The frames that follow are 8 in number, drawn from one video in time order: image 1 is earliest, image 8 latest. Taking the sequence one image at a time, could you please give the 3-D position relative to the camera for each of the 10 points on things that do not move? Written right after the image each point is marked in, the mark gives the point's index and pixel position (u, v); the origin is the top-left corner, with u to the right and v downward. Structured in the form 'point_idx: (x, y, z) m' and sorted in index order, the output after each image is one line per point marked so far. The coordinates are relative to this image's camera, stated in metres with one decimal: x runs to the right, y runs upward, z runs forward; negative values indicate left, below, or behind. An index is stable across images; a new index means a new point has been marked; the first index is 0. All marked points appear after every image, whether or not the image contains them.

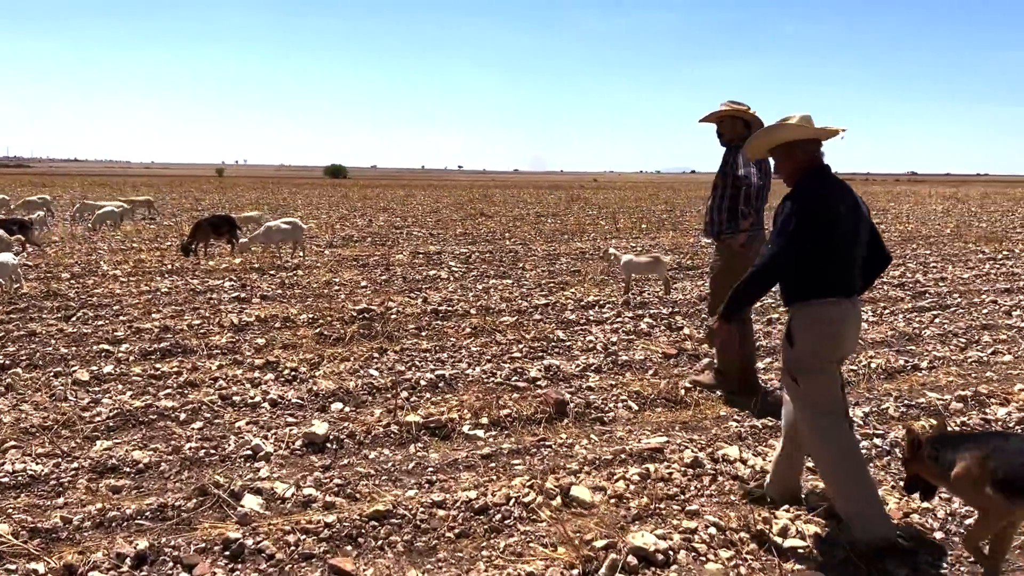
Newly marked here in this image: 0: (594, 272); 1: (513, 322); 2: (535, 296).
0: (+1.4, +0.2, +15.2) m
1: (0.0, -0.4, +10.2) m
2: (+0.3, -0.1, +12.5) m
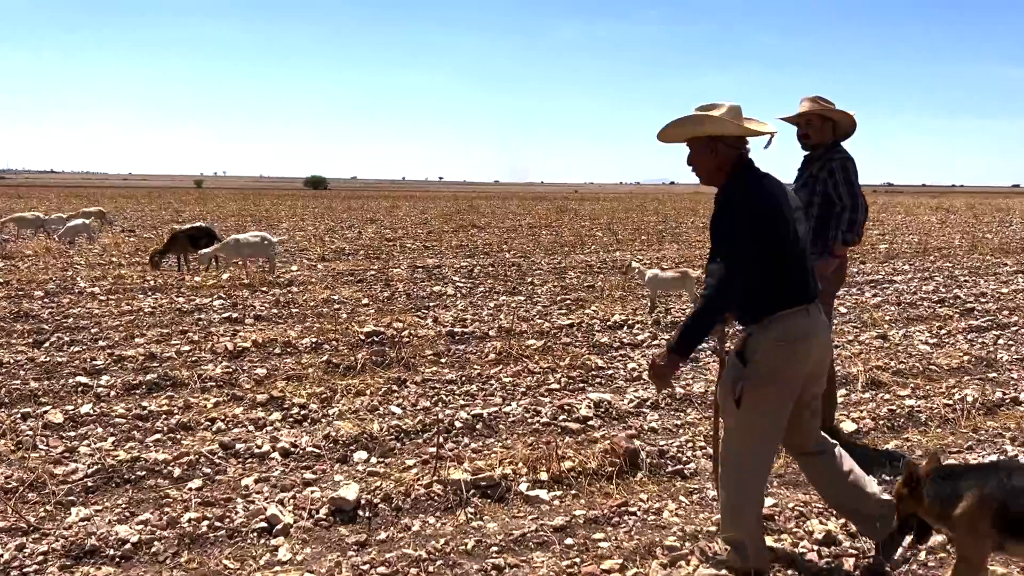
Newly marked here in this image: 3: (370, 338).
0: (+1.5, 0.0, +14.3) m
1: (+0.3, -0.6, +9.1) m
2: (+0.5, -0.3, +11.5) m
3: (-1.5, -0.5, +9.5) m
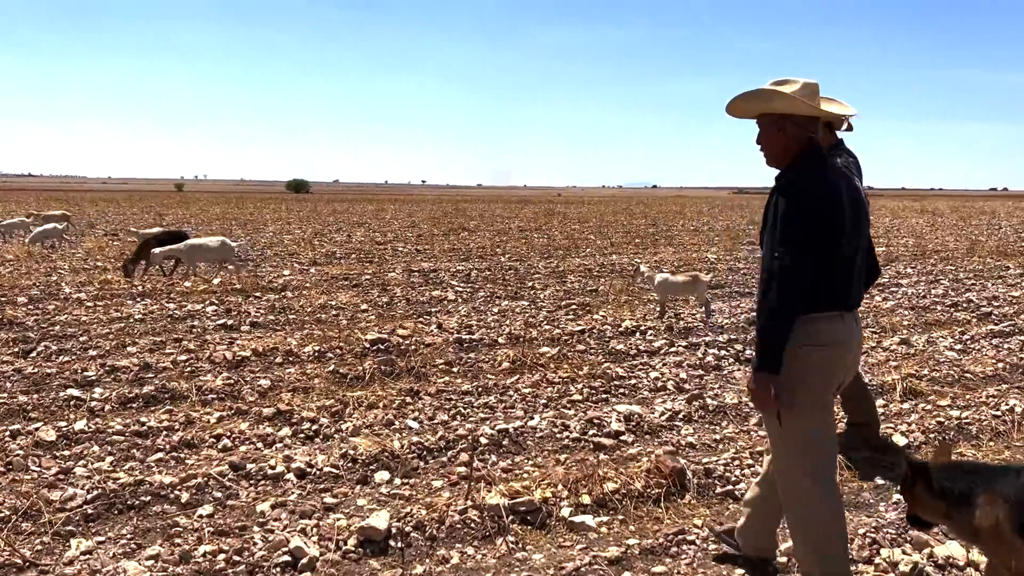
0: (+1.6, -0.1, +13.9) m
1: (+0.4, -0.6, +8.8) m
2: (+0.6, -0.4, +11.1) m
3: (-1.3, -0.6, +9.1) m
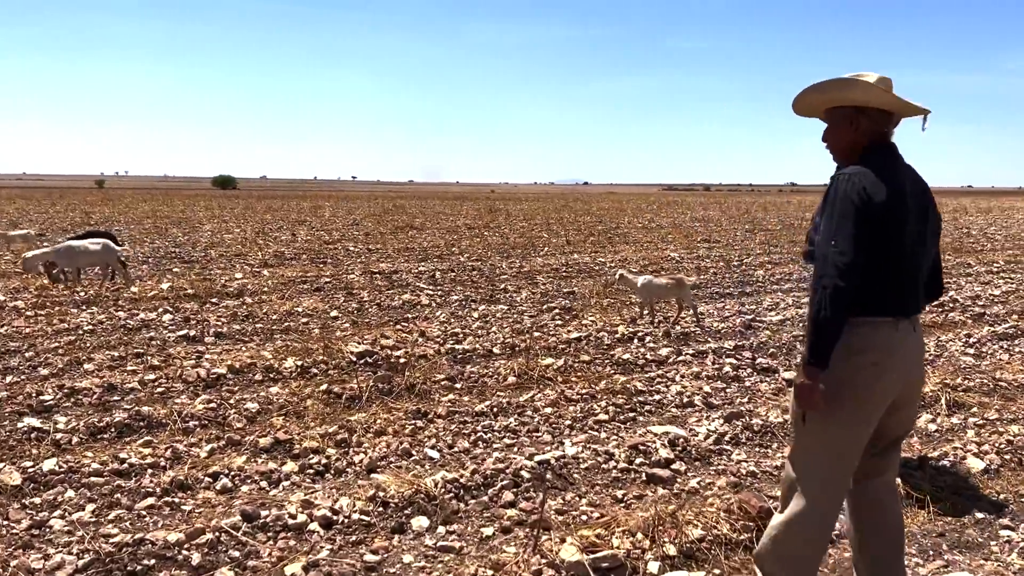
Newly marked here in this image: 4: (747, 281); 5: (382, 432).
0: (+1.2, -0.1, +13.4) m
1: (+0.4, -0.7, +8.1) m
2: (+0.4, -0.4, +10.5) m
3: (-1.4, -0.7, +8.3) m
4: (+4.1, +0.1, +15.9) m
5: (-0.9, -0.9, +6.0) m
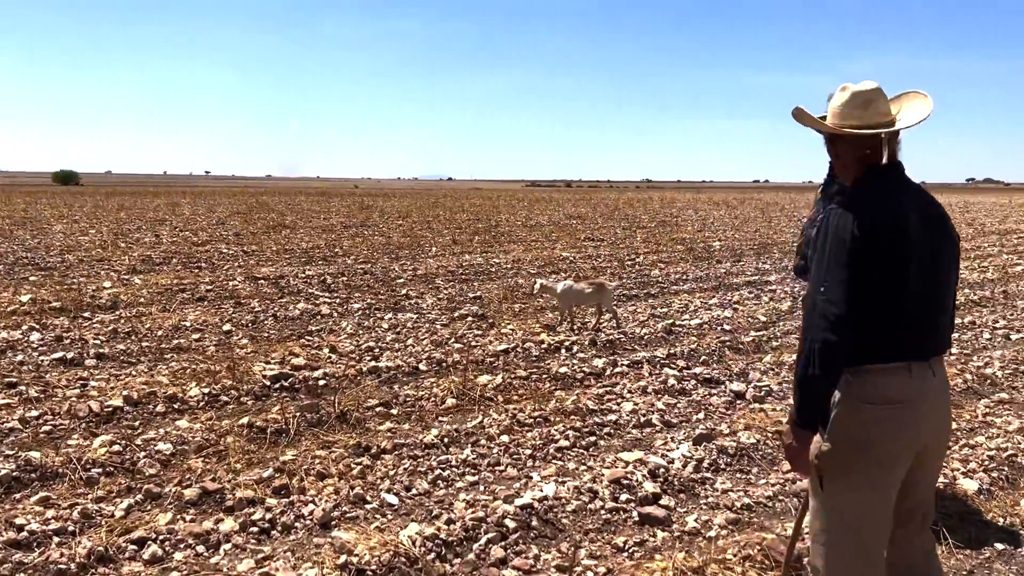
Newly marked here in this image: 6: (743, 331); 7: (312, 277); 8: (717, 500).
0: (-0.2, -0.2, +12.9) m
1: (-0.1, -0.8, +7.6) m
2: (-0.5, -0.5, +10.0) m
3: (-1.9, -0.8, +7.5) m
4: (+2.3, +0.1, +15.8) m
5: (-1.1, -1.1, +5.3) m
6: (+2.6, -0.5, +10.3) m
7: (-3.6, +0.2, +16.2) m
8: (+1.1, -1.1, +4.9) m
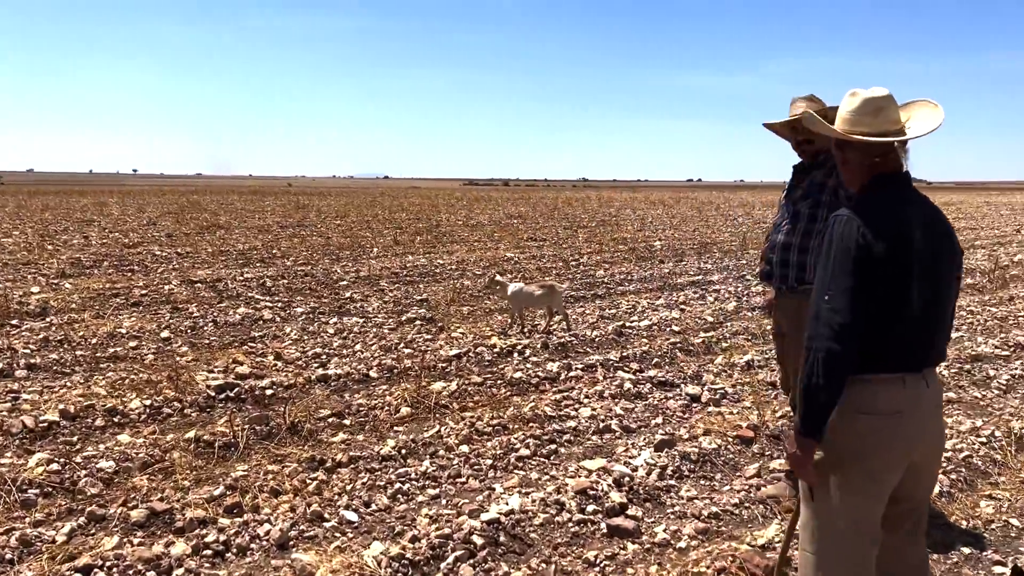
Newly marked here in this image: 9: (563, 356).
0: (-0.9, -0.2, +12.7) m
1: (-0.5, -0.8, +7.5) m
2: (-1.0, -0.6, +9.8) m
3: (-2.3, -0.8, +7.3) m
4: (+1.4, +0.1, +15.8) m
5: (-1.3, -1.1, +5.1) m
6: (+2.0, -0.5, +10.4) m
7: (-4.5, +0.1, +15.8) m
8: (+0.9, -1.2, +4.8) m
9: (+0.5, -0.7, +8.9) m
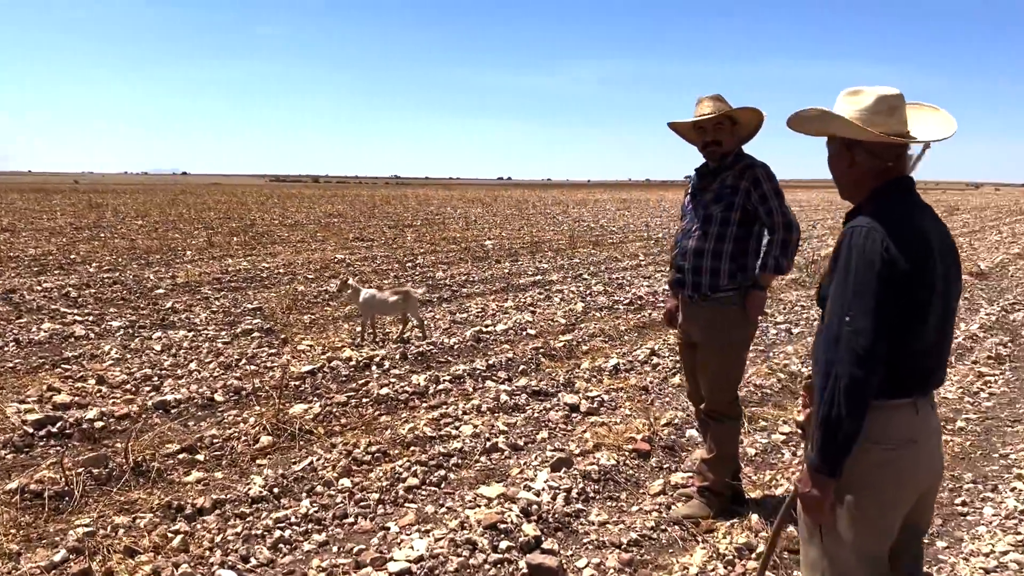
0: (-2.9, -0.3, +11.9) m
1: (-1.5, -0.9, +6.8) m
2: (-2.4, -0.7, +9.0) m
3: (-3.2, -1.0, +6.2) m
4: (-1.3, +0.1, +15.4) m
5: (-1.8, -1.2, +4.3) m
6: (+0.4, -0.5, +10.2) m
7: (-7.1, 0.0, +14.2) m
8: (+0.4, -1.2, +4.5) m
9: (-0.8, -0.7, +8.5) m
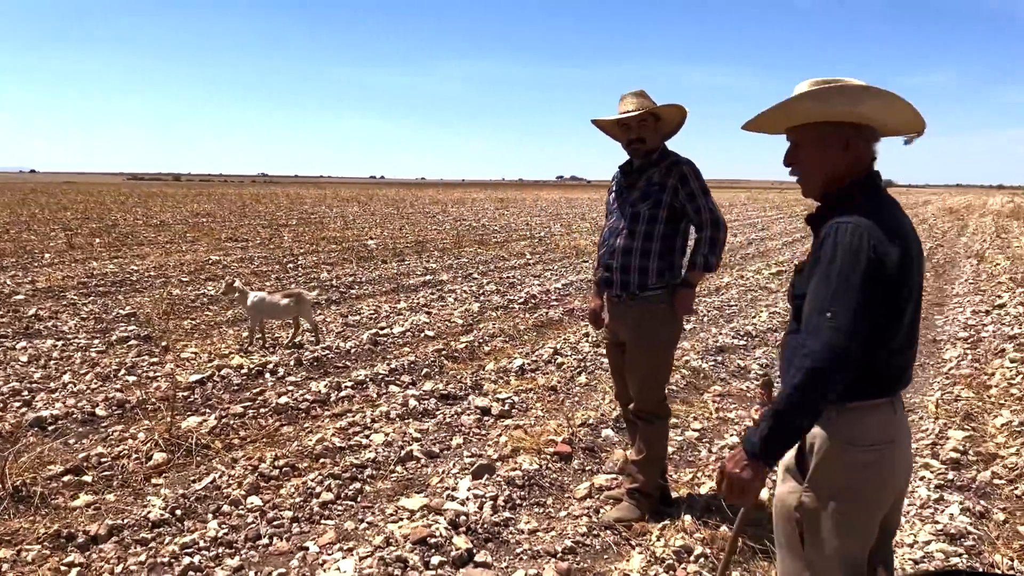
0: (-4.2, -0.4, +11.2) m
1: (-2.1, -0.9, +6.4) m
2: (-3.3, -0.7, +8.4) m
3: (-3.7, -1.0, +5.6) m
4: (-3.1, 0.0, +14.9) m
5: (-2.1, -1.3, +3.9) m
6: (-0.7, -0.5, +10.0) m
7: (-8.7, -0.1, +12.9) m
8: (+0.1, -1.2, +4.3) m
9: (-1.7, -0.8, +8.1) m
